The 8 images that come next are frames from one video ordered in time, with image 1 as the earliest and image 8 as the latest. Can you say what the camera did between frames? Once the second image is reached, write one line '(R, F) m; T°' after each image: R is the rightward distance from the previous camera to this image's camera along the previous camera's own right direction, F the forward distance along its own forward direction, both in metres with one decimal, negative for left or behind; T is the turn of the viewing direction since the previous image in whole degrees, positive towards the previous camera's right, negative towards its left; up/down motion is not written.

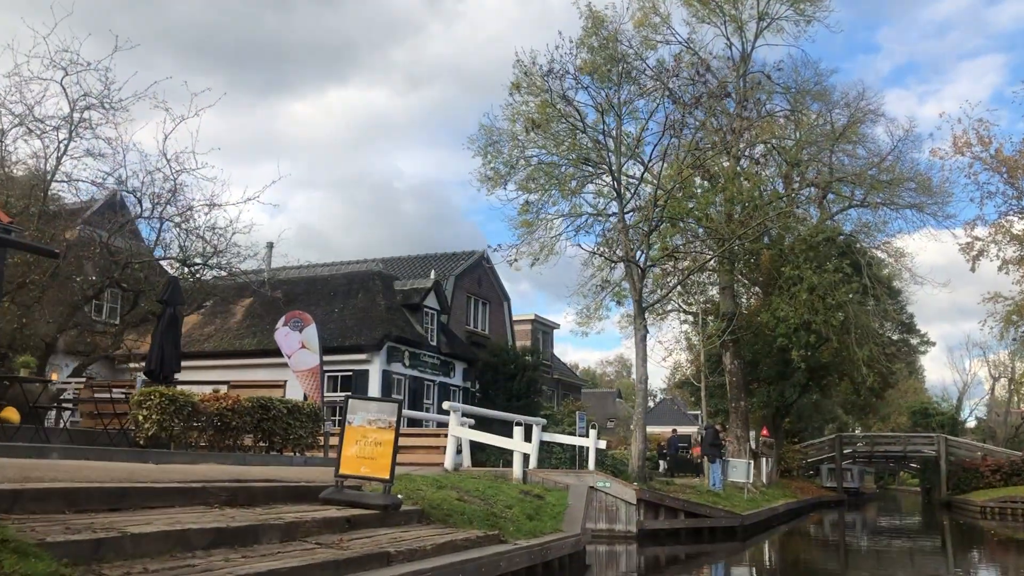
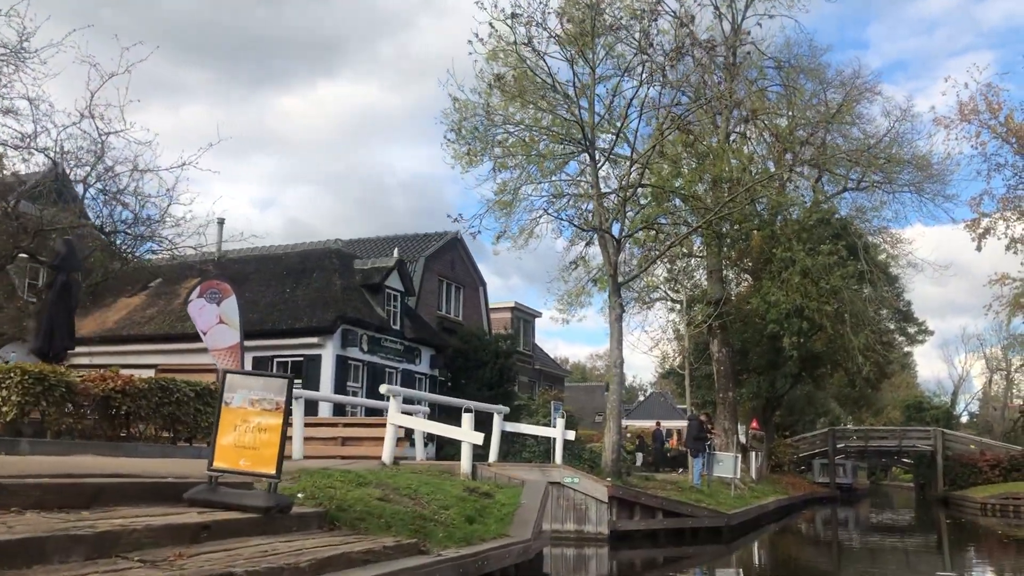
(+0.5, +1.7) m; 0°
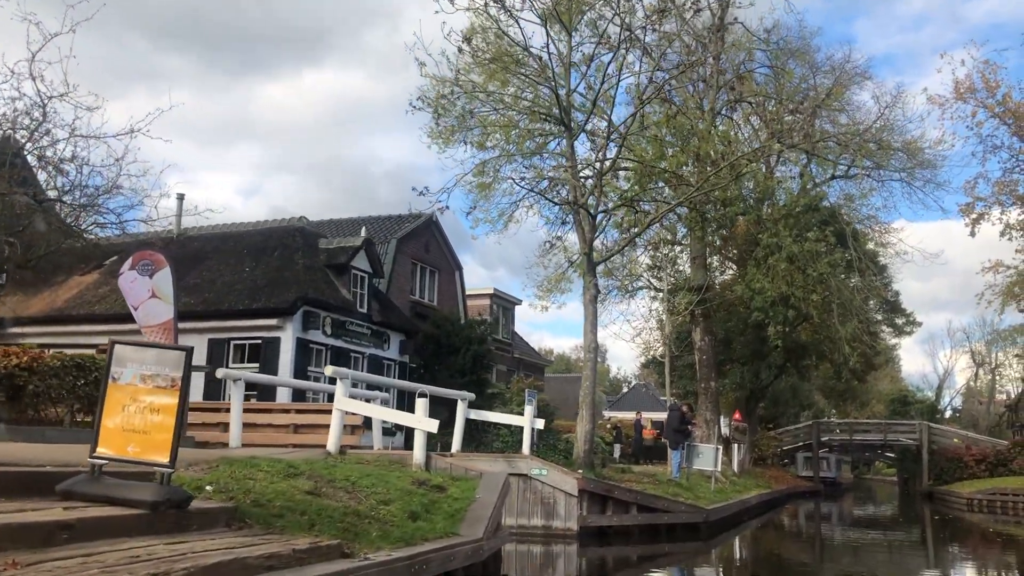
(+0.3, +1.0) m; +1°
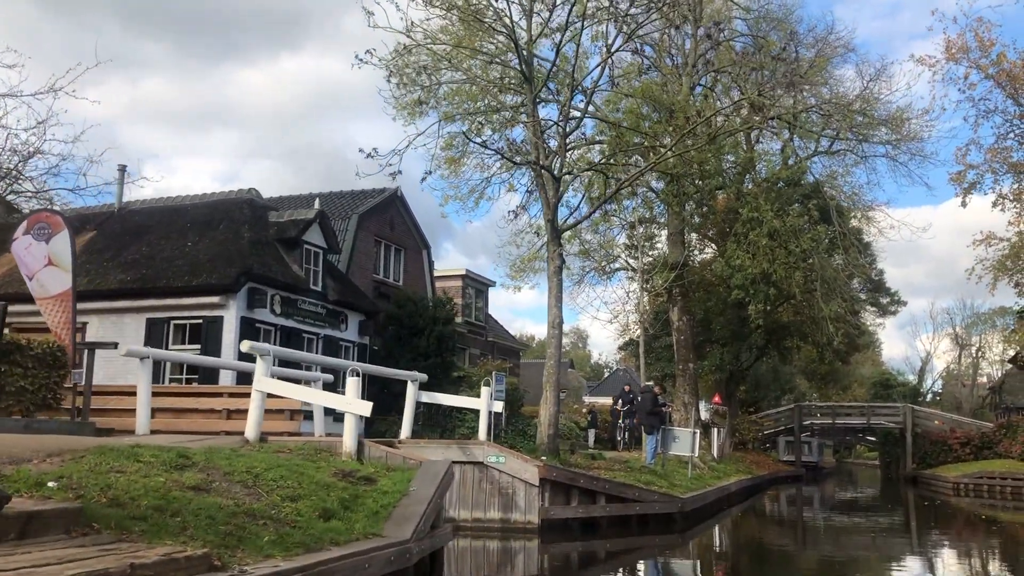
(+0.4, +1.2) m; +1°
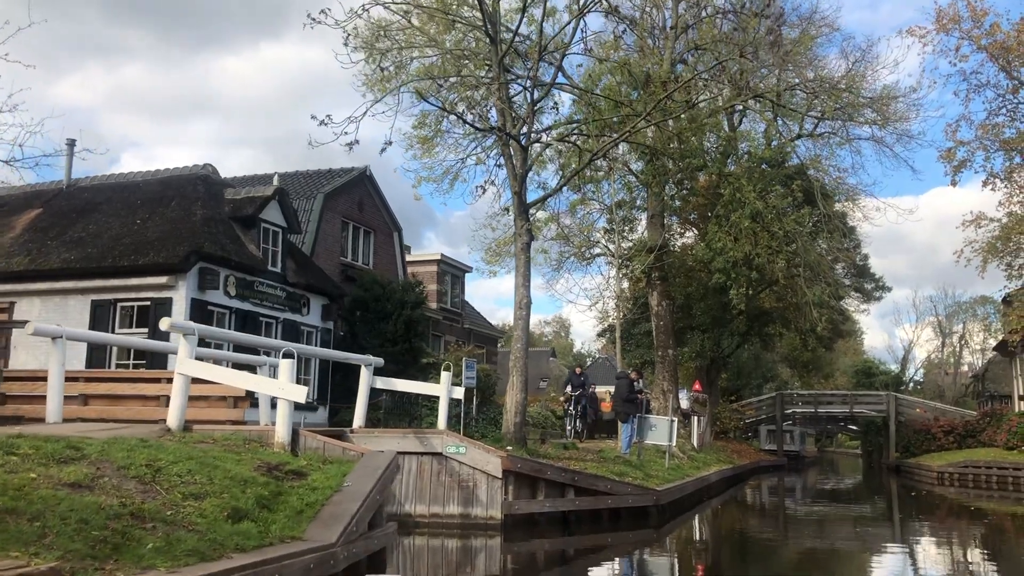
(+0.3, +0.9) m; +1°
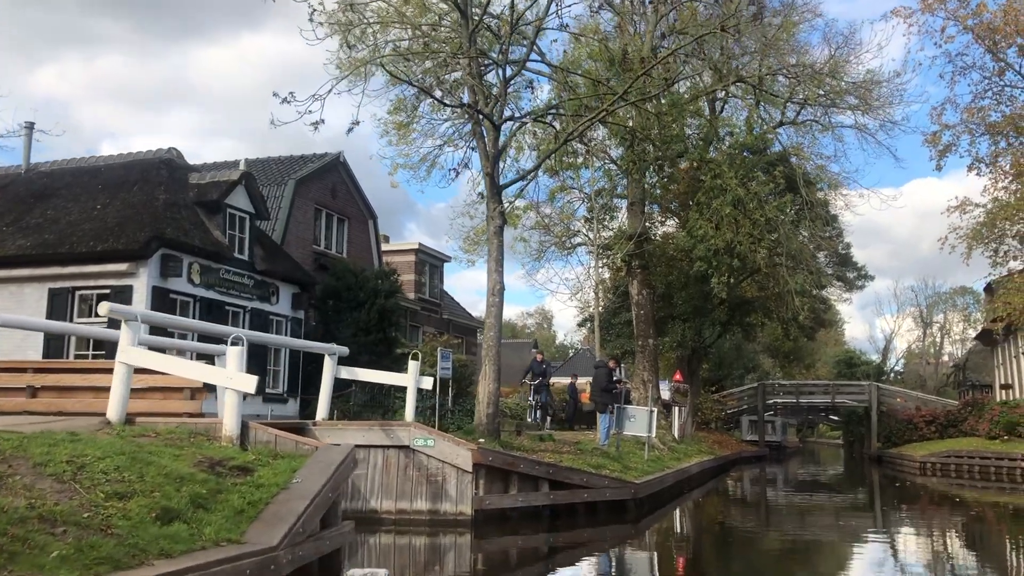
(+0.1, +0.5) m; +1°
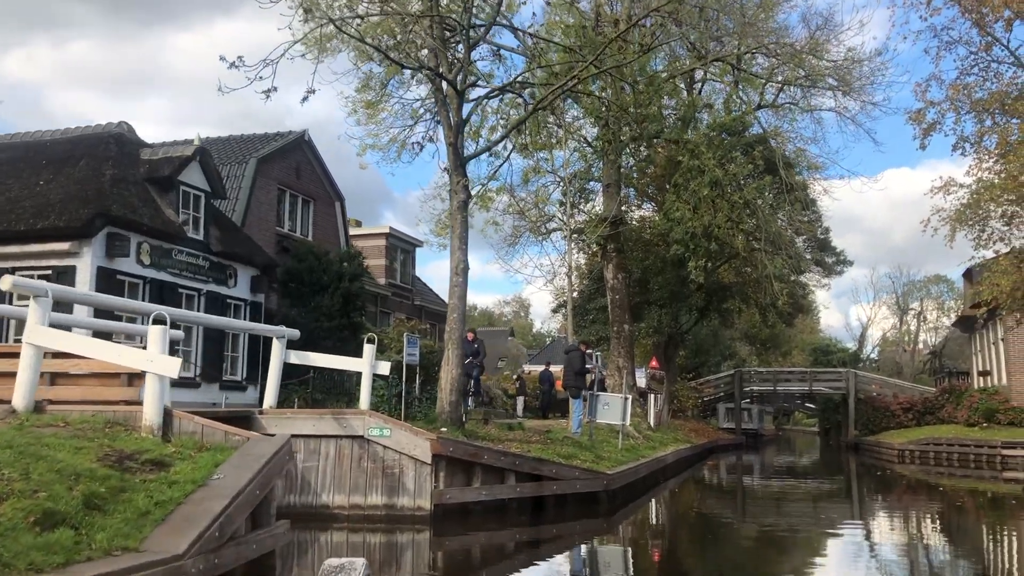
(+0.2, +0.7) m; +1°
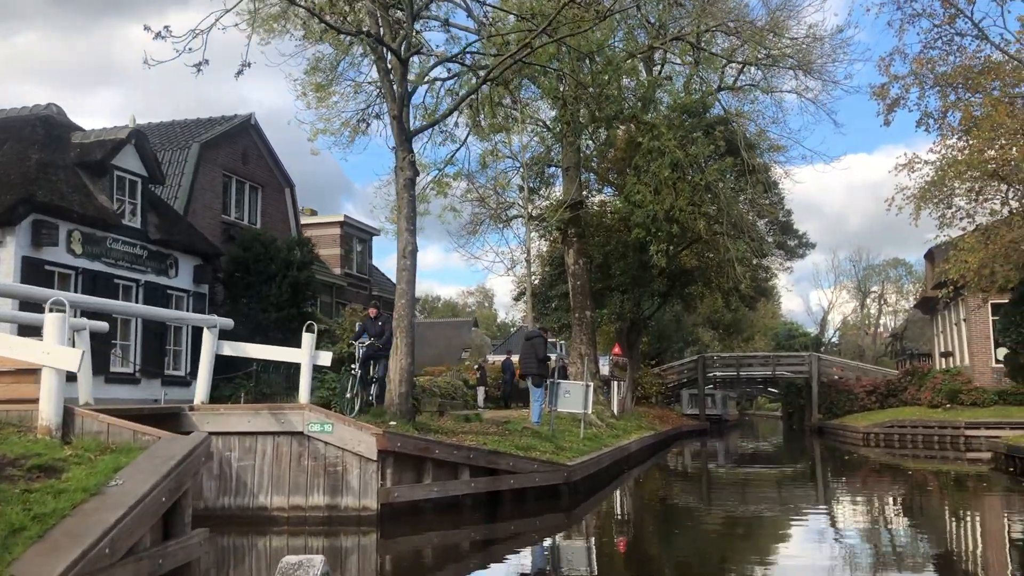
(+0.1, +0.6) m; +2°
